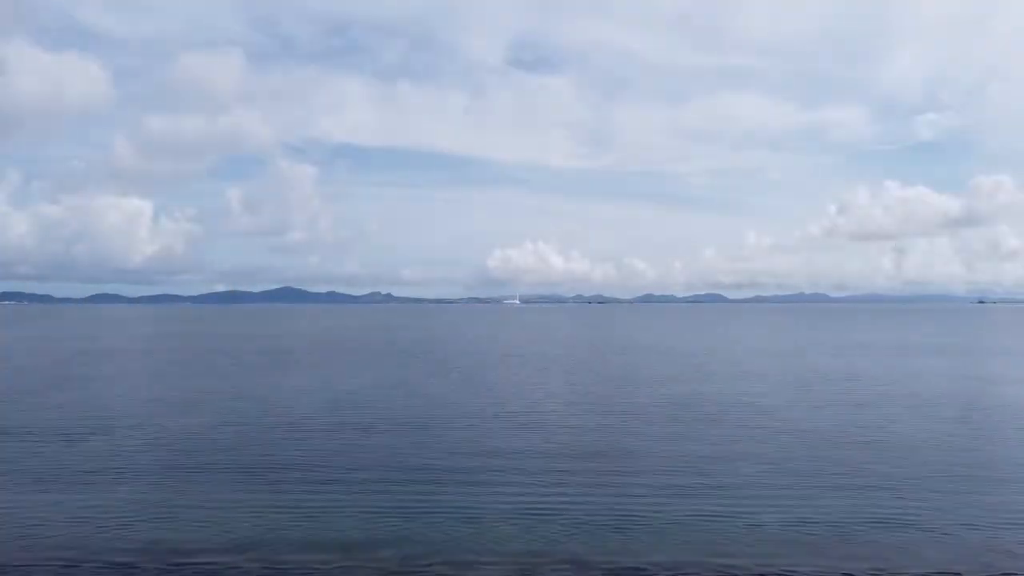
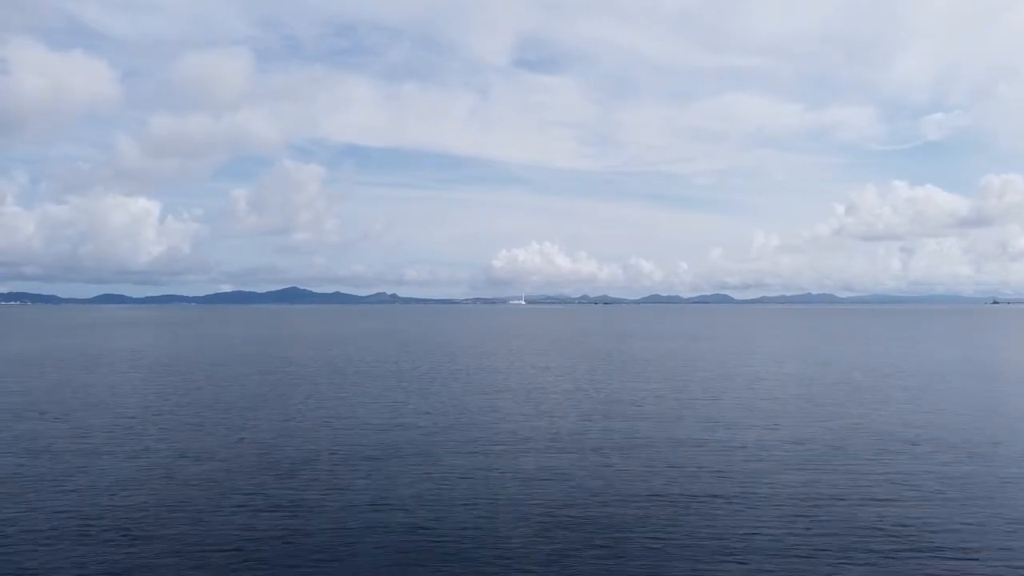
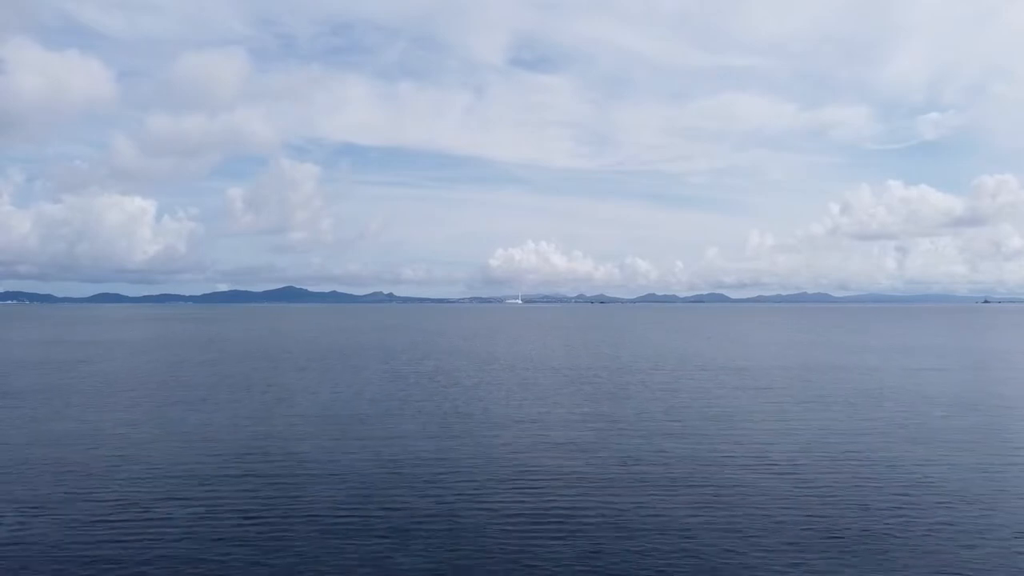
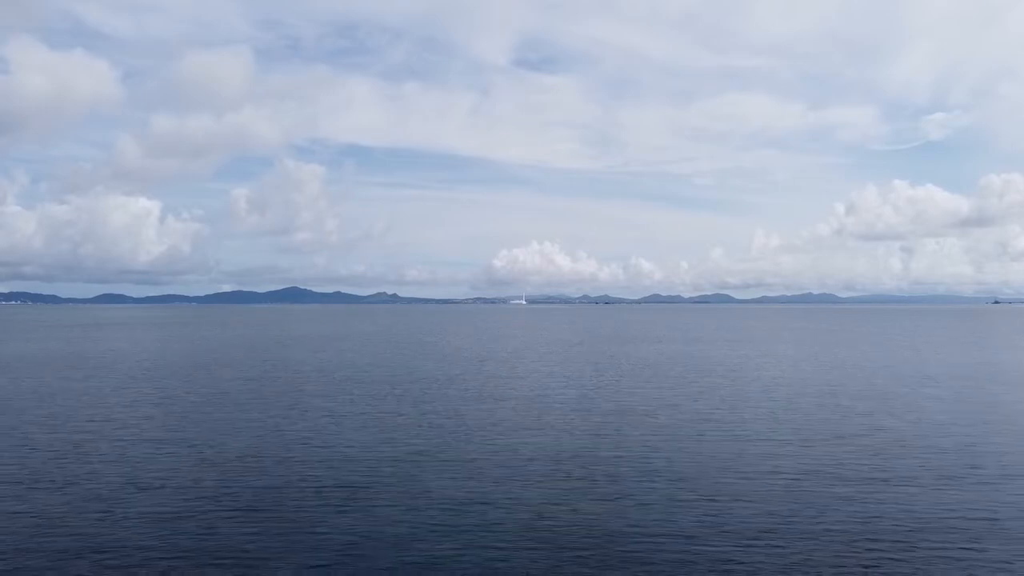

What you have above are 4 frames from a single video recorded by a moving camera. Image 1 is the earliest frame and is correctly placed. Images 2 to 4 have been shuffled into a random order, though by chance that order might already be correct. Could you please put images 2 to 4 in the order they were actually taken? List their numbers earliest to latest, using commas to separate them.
3, 2, 4
